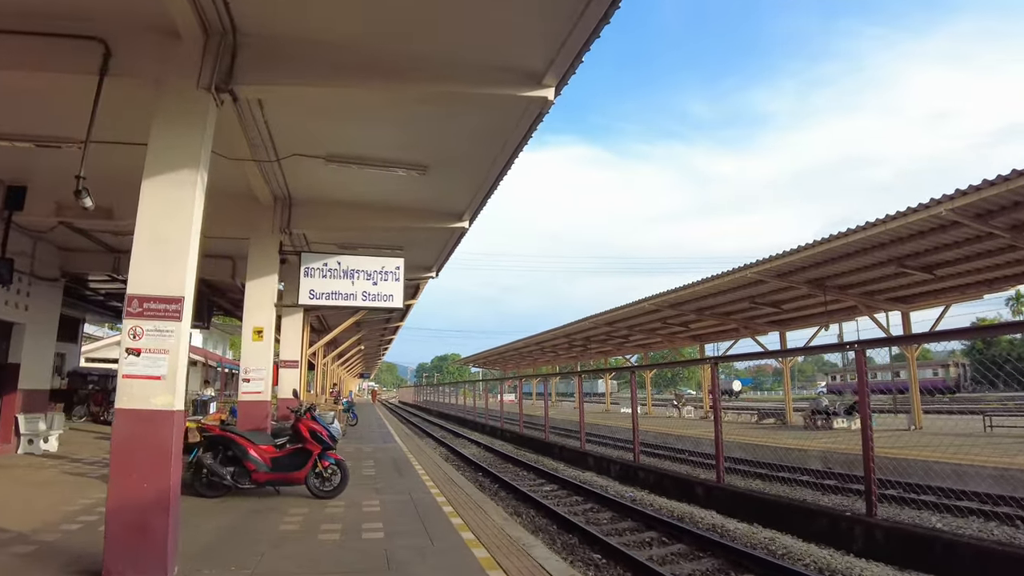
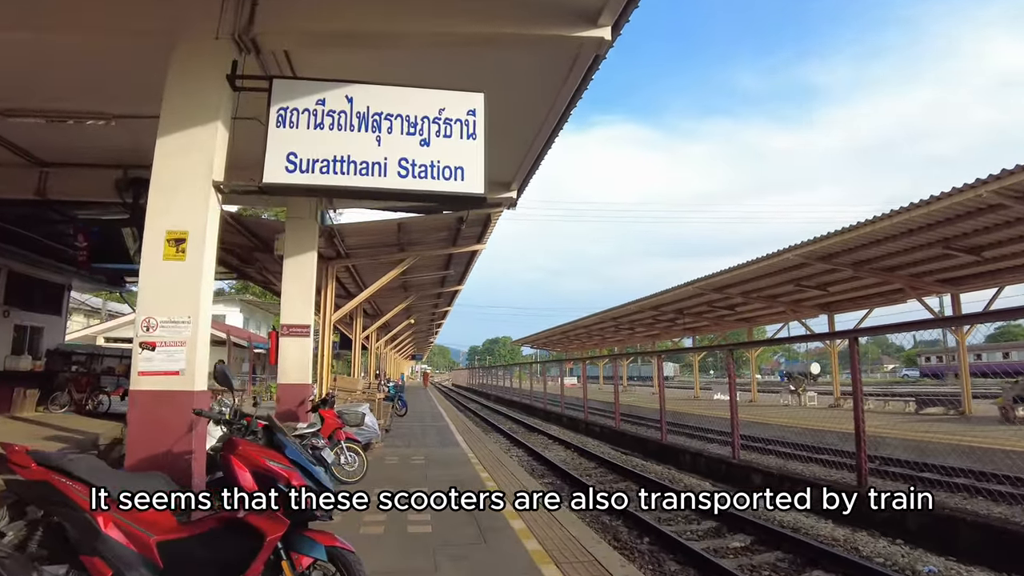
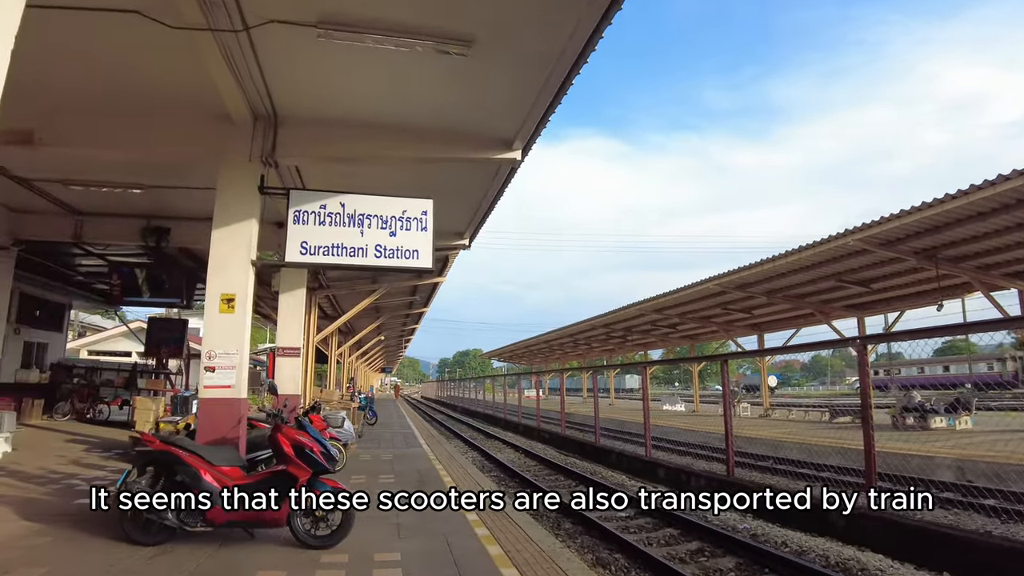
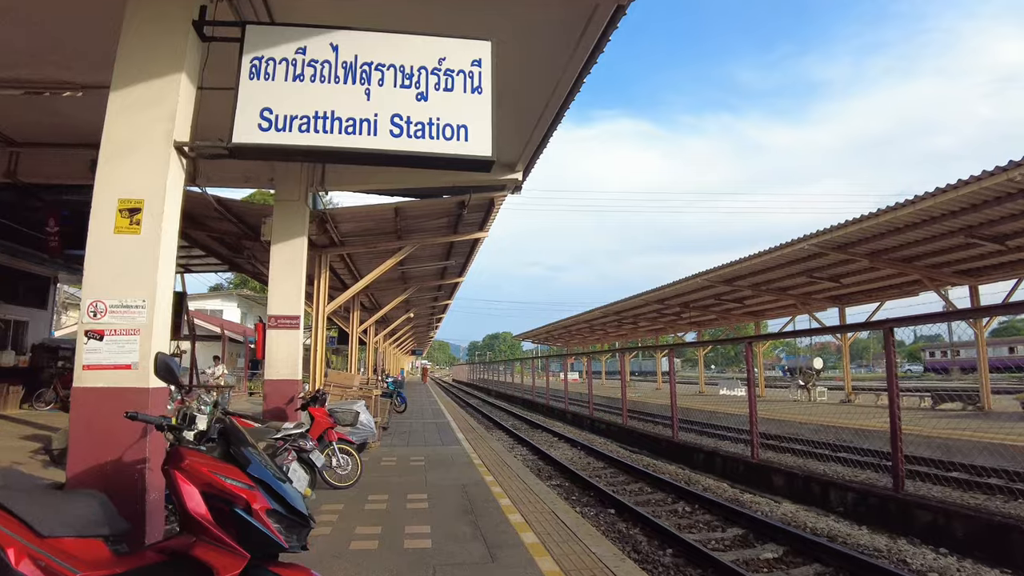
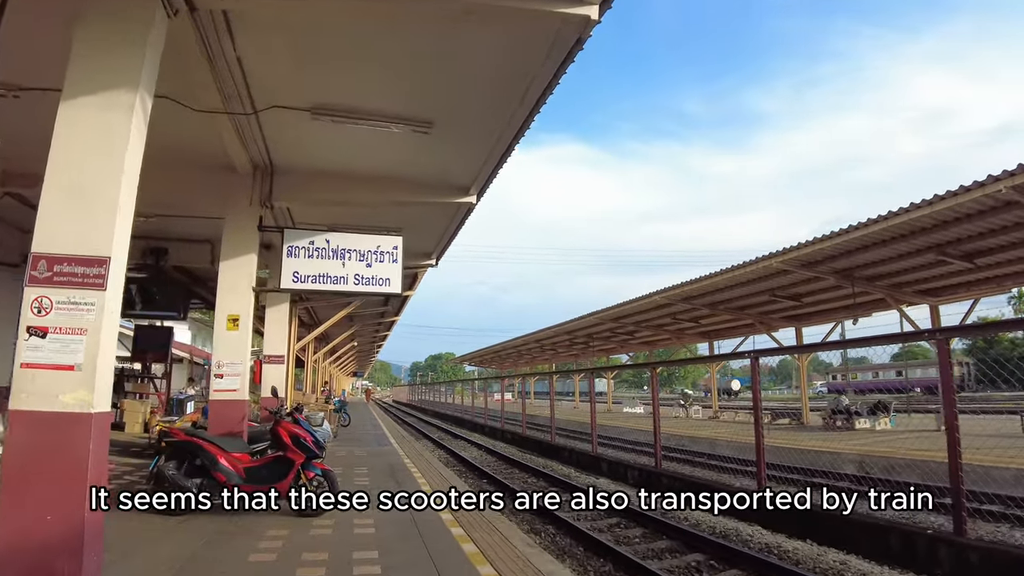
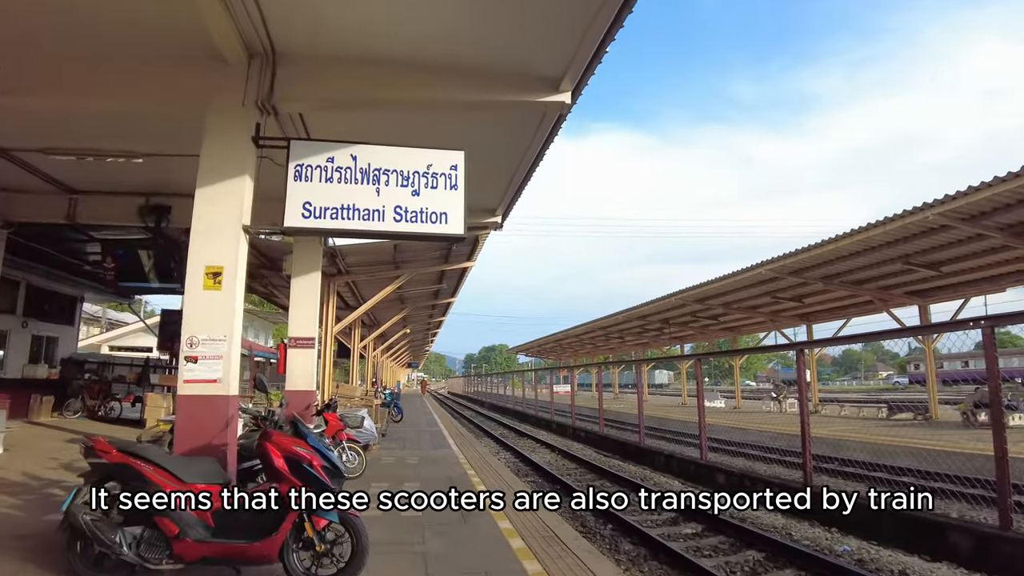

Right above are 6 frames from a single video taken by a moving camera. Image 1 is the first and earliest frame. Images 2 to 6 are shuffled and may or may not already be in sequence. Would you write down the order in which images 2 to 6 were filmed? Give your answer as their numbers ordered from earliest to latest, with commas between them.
5, 3, 6, 2, 4
